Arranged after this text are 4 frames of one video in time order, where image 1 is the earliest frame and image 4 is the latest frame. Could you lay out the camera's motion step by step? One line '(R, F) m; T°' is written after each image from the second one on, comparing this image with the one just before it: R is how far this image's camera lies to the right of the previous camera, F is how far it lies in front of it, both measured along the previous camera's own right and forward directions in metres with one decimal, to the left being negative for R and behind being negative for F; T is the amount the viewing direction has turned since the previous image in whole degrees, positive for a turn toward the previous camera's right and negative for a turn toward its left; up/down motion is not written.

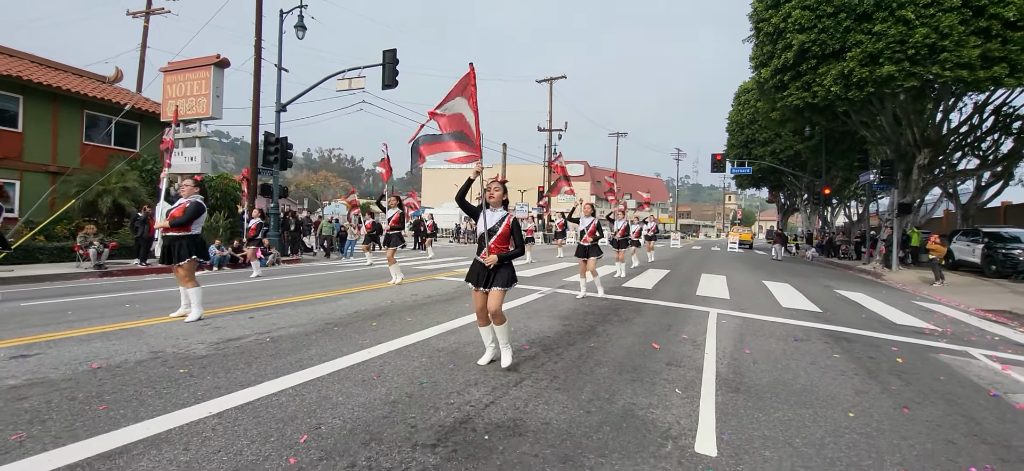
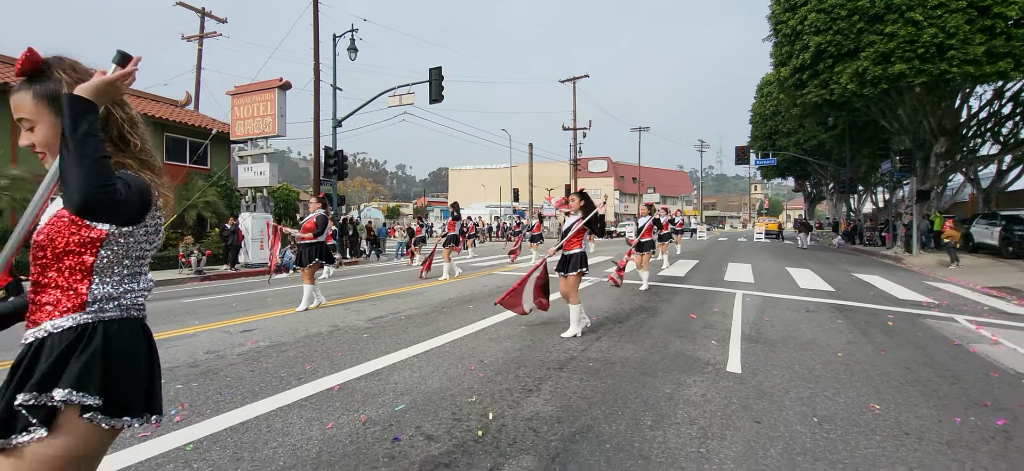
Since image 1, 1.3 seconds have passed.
(-0.7, -1.8) m; -3°
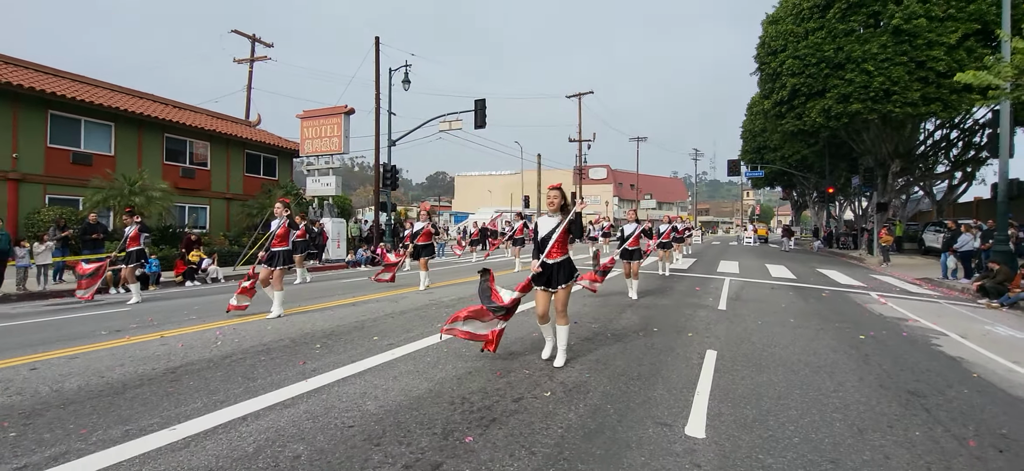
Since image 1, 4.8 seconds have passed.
(-1.8, -4.1) m; +1°
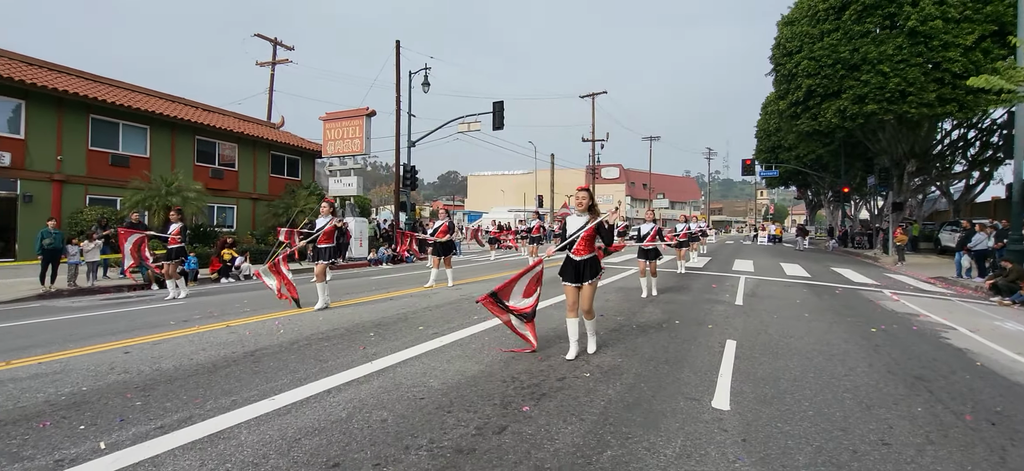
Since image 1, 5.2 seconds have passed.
(-0.3, -0.6) m; -1°
